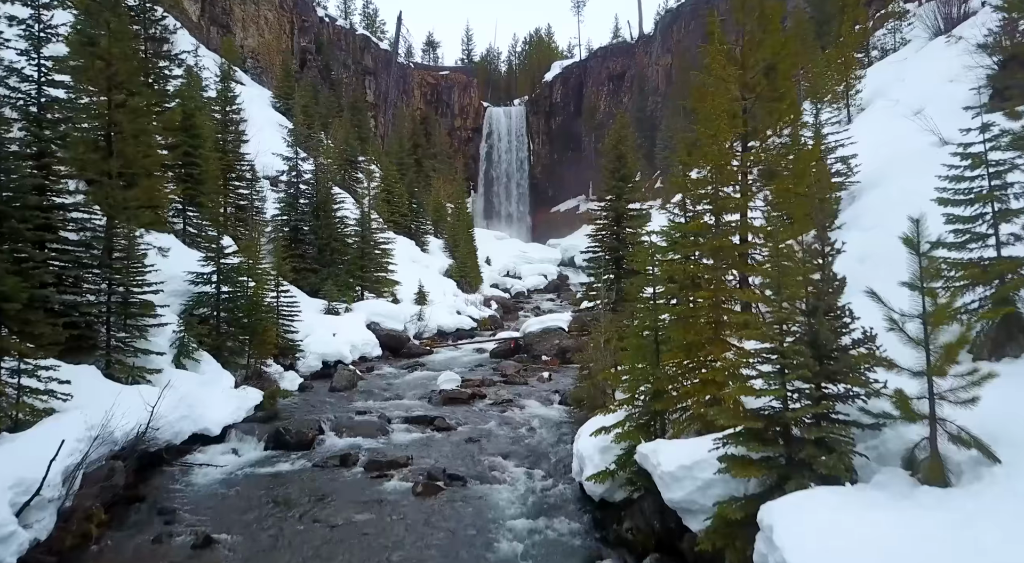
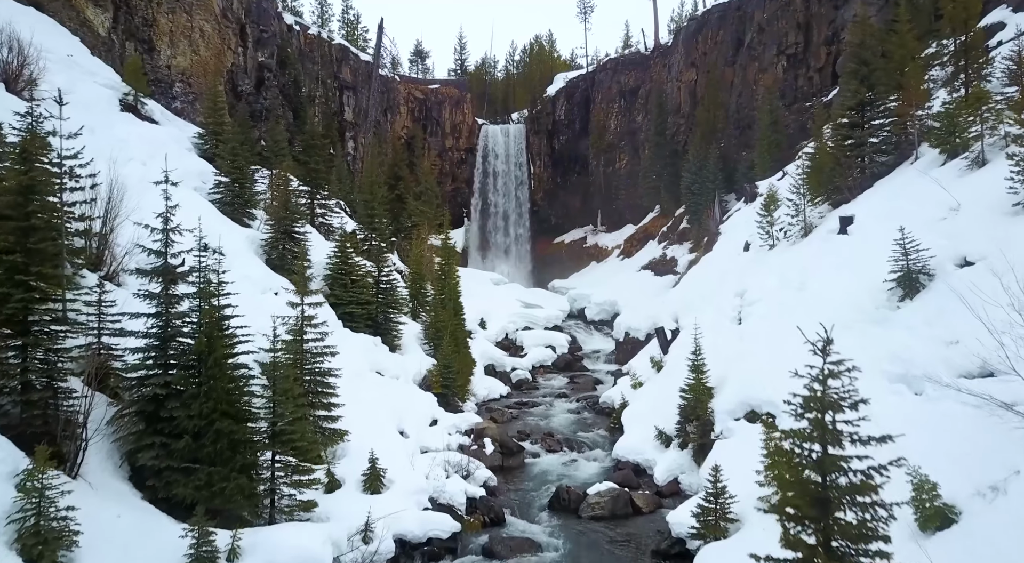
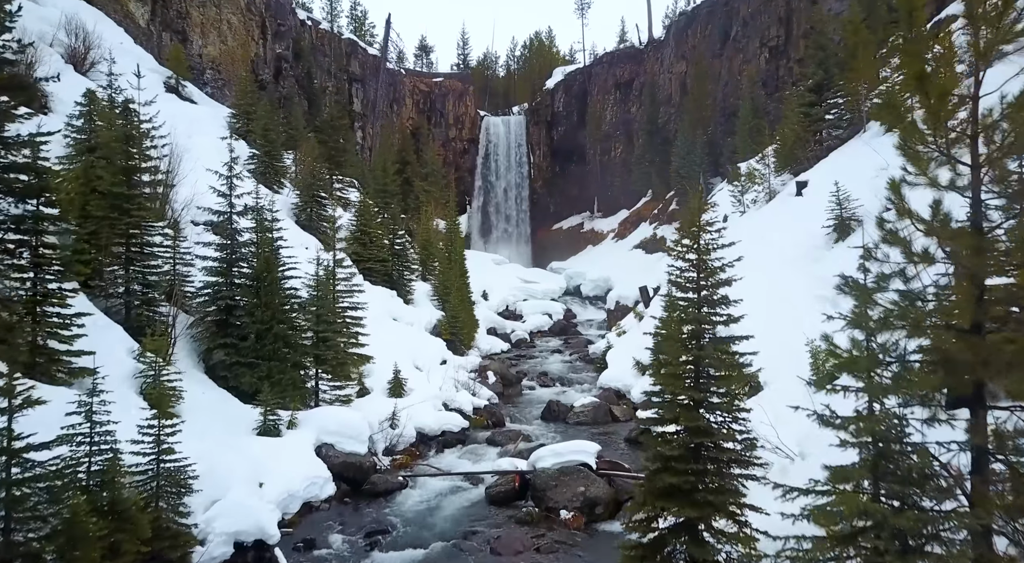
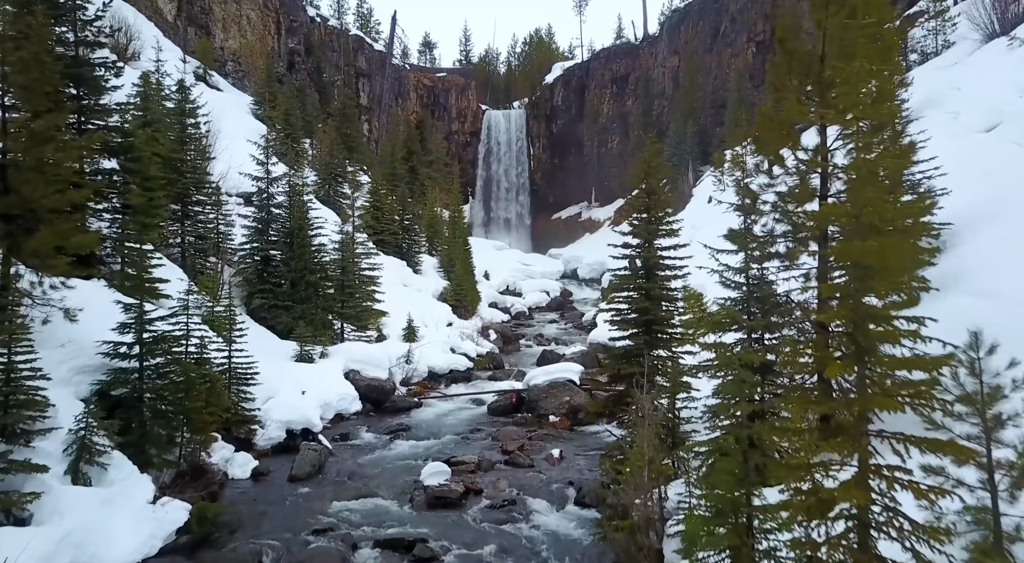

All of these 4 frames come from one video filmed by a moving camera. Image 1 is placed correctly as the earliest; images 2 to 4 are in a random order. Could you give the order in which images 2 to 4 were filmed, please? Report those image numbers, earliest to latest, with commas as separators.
4, 3, 2
